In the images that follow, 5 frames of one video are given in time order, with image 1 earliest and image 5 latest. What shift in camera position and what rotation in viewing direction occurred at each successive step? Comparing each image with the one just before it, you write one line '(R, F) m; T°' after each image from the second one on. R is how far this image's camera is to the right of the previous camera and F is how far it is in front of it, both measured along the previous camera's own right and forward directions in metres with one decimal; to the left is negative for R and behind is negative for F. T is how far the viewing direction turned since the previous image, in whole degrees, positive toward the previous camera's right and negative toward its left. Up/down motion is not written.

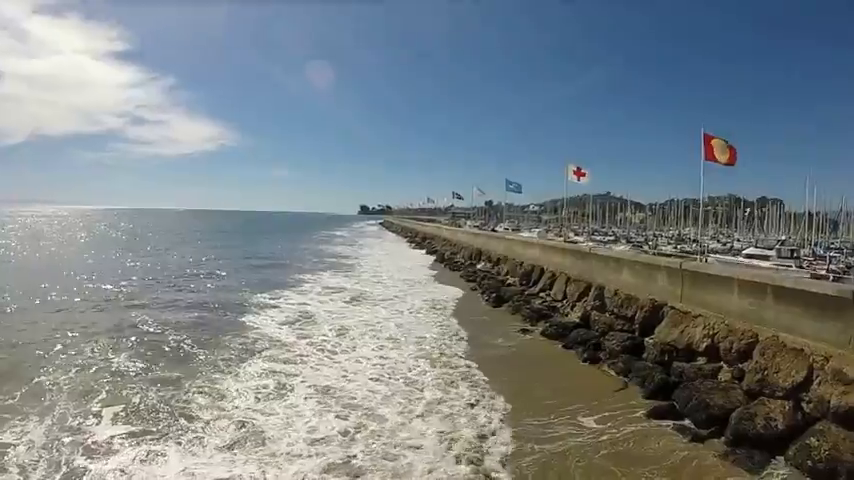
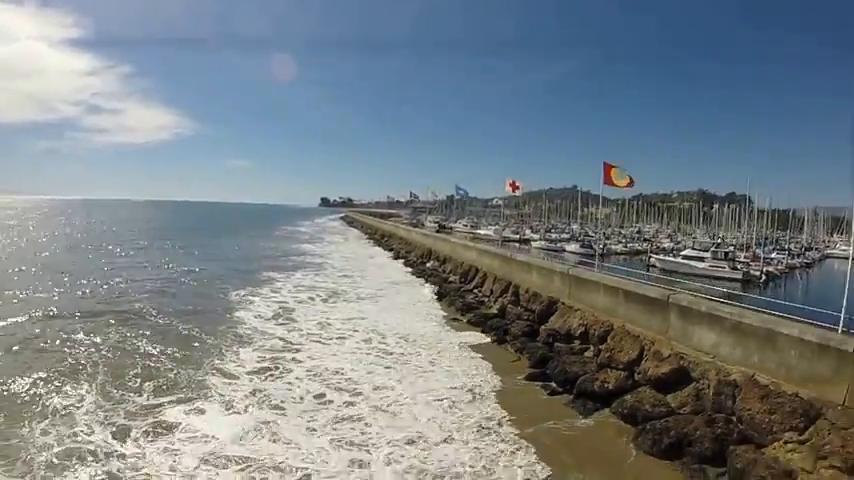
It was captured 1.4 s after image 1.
(+0.5, -1.8) m; +4°
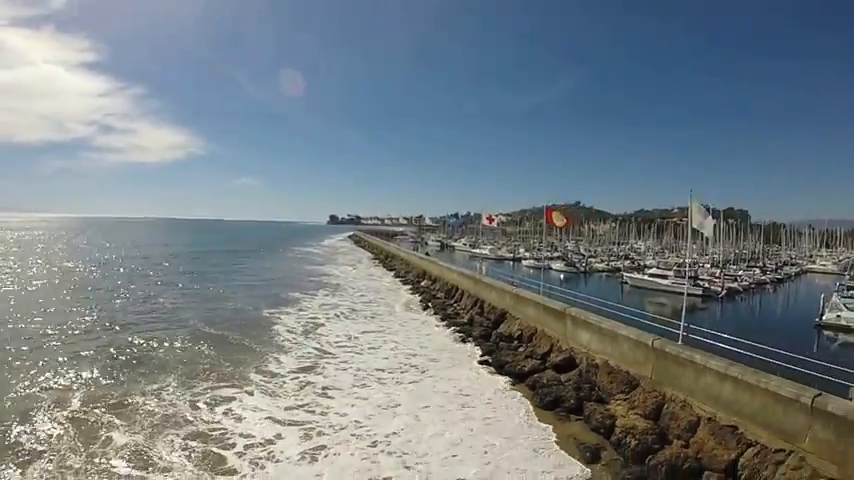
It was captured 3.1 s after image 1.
(+0.6, -3.9) m; -1°
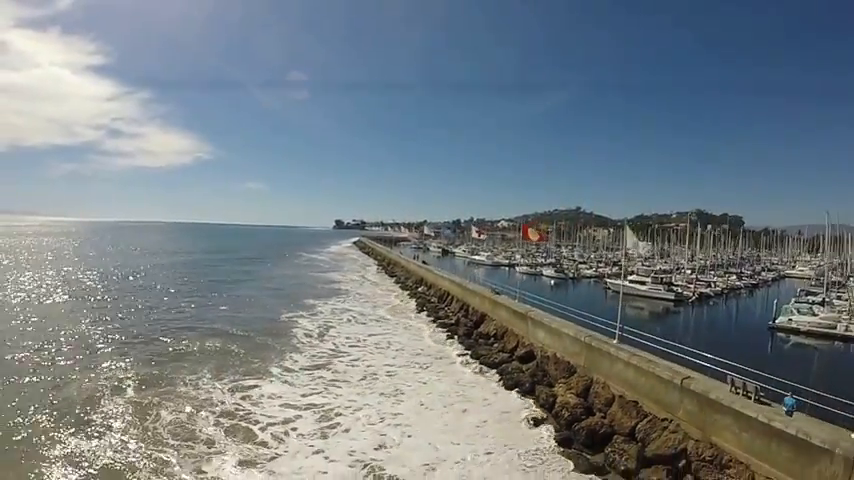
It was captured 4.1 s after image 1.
(+0.4, -2.7) m; 0°
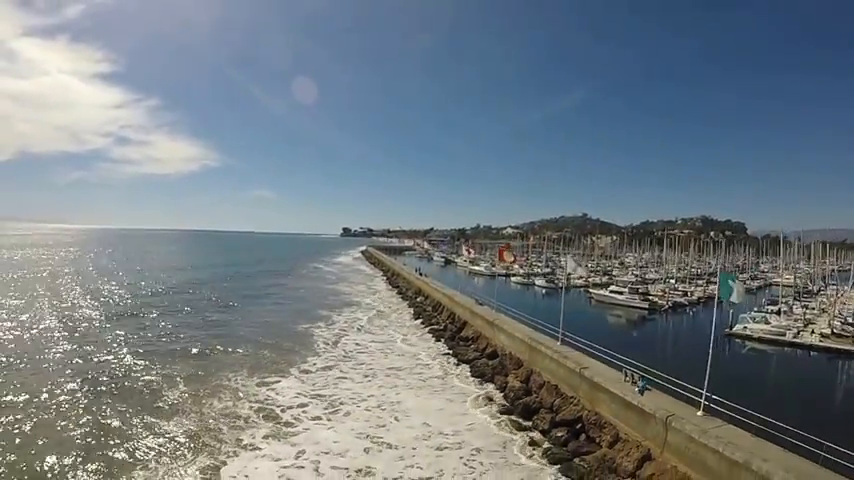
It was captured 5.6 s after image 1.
(+0.7, -3.6) m; -1°
